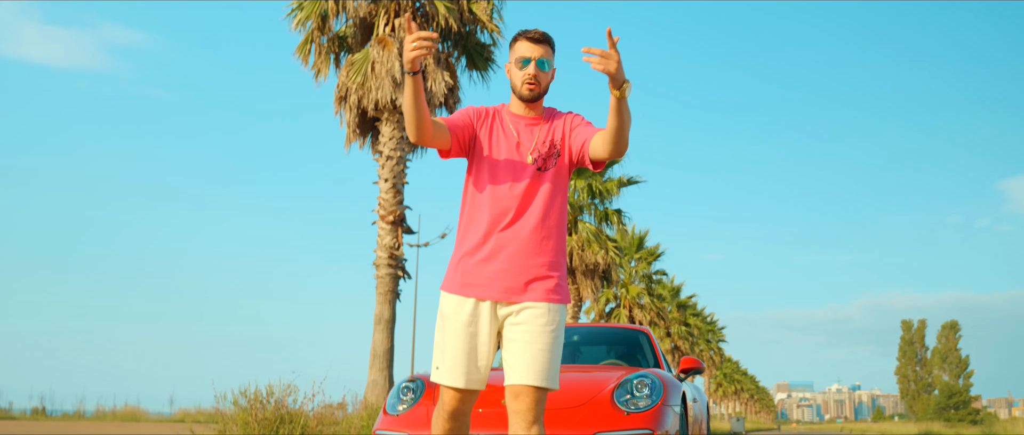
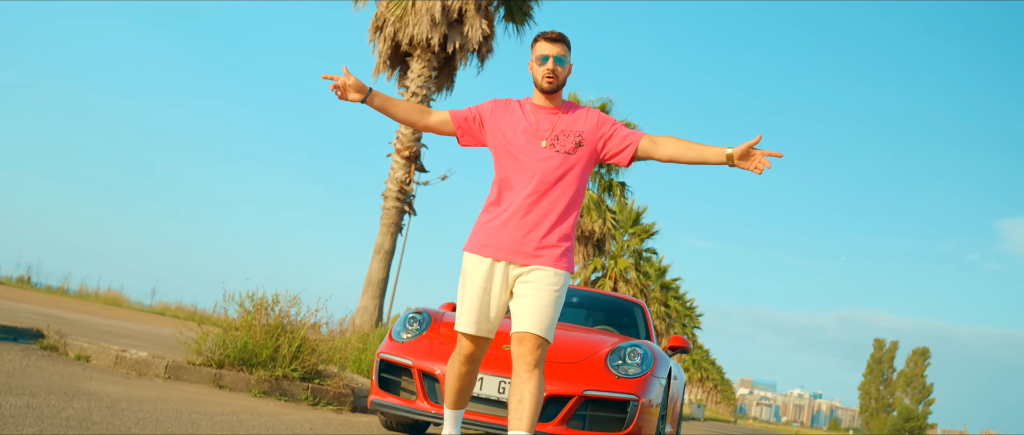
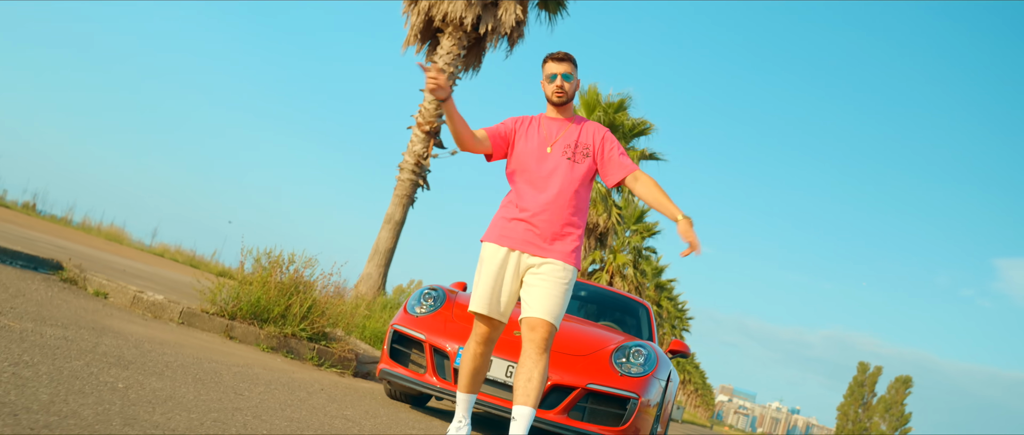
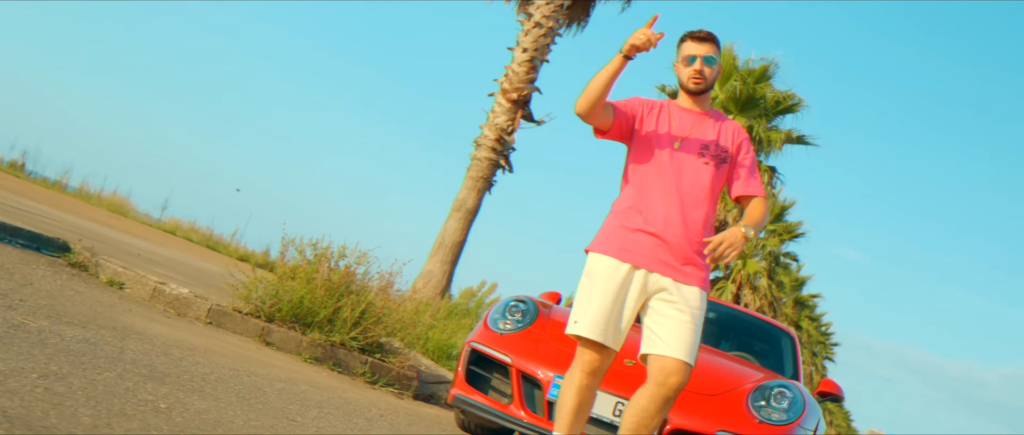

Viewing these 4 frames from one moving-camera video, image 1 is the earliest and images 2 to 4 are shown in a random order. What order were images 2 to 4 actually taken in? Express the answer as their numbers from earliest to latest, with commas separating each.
2, 3, 4
